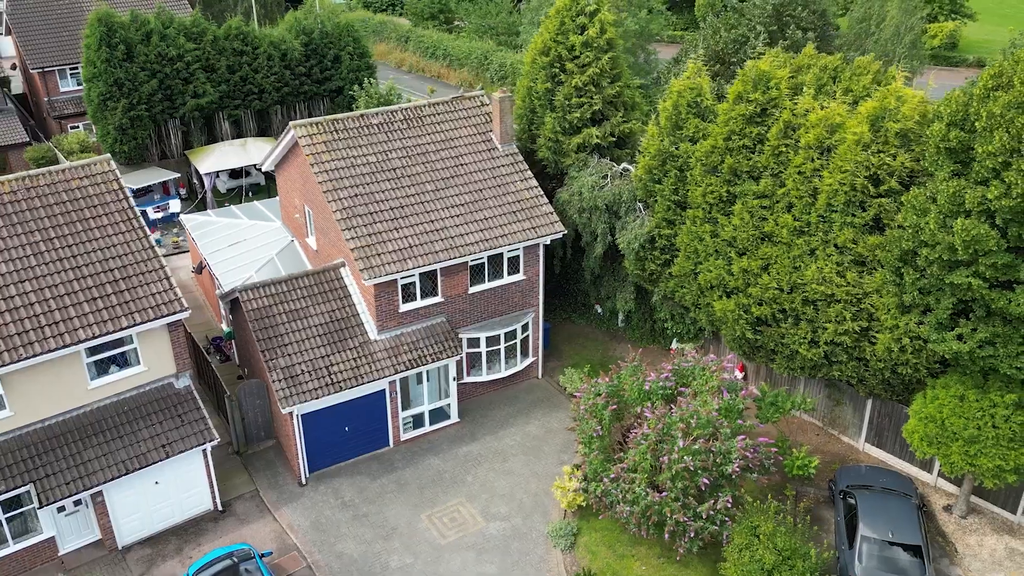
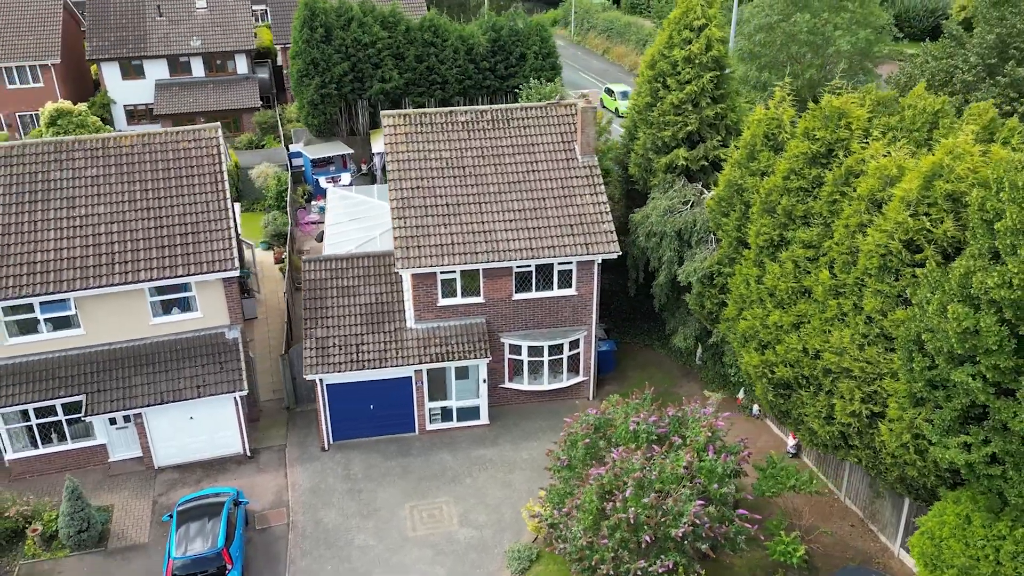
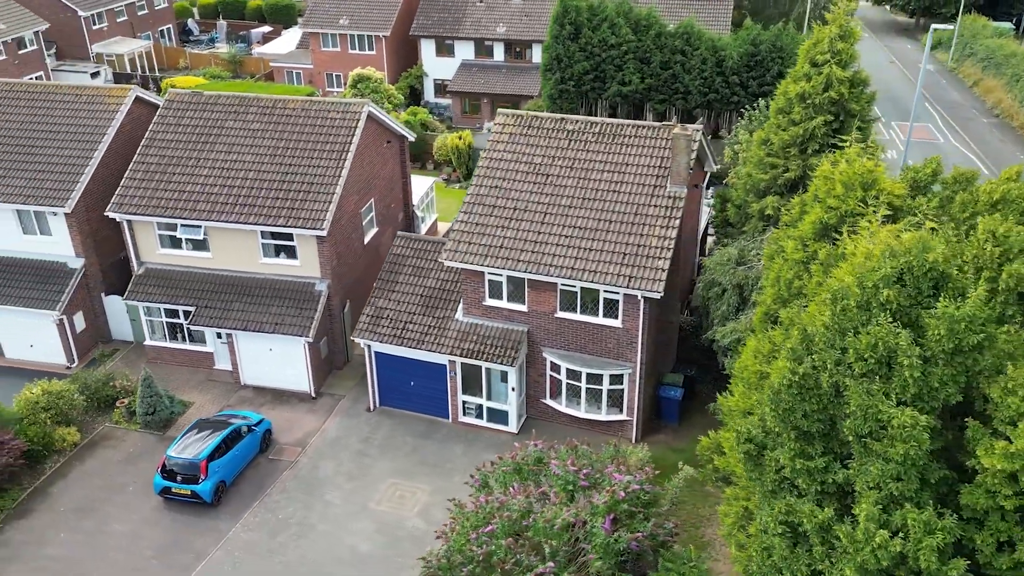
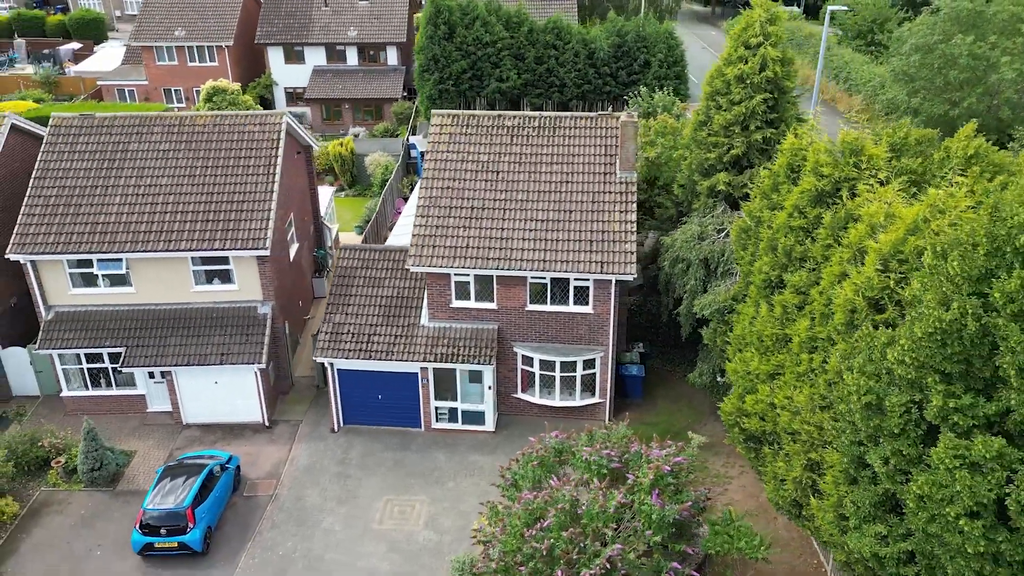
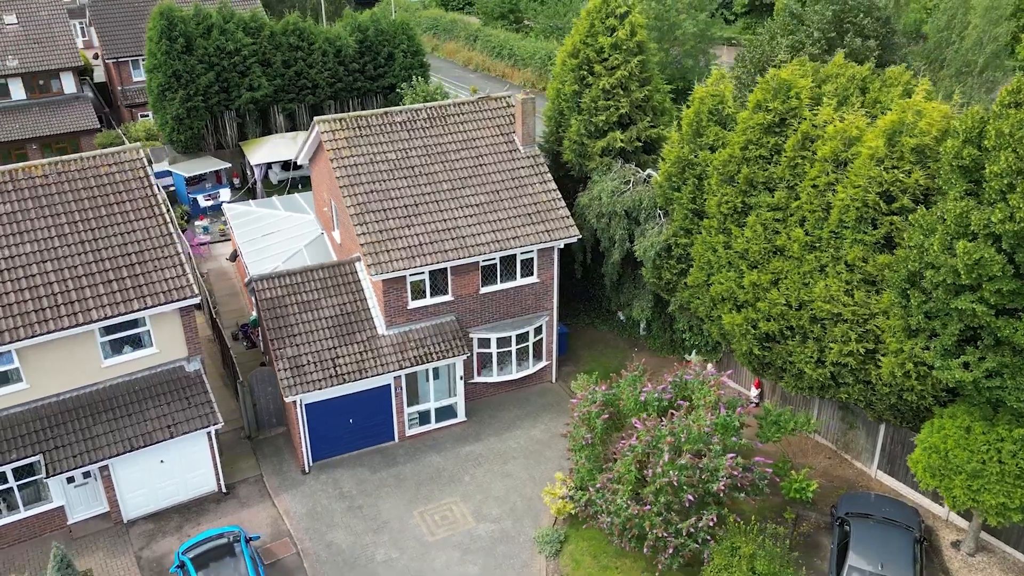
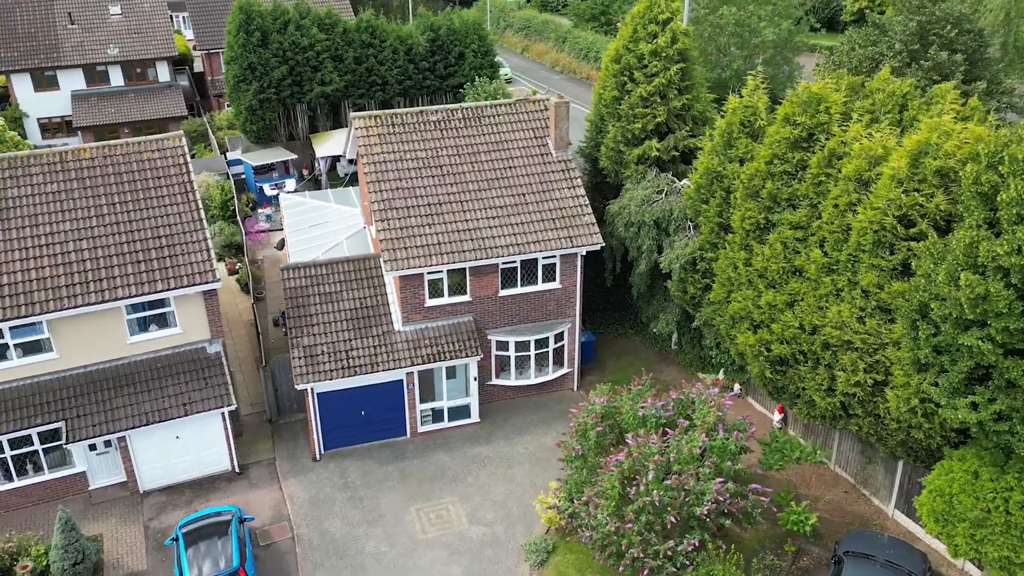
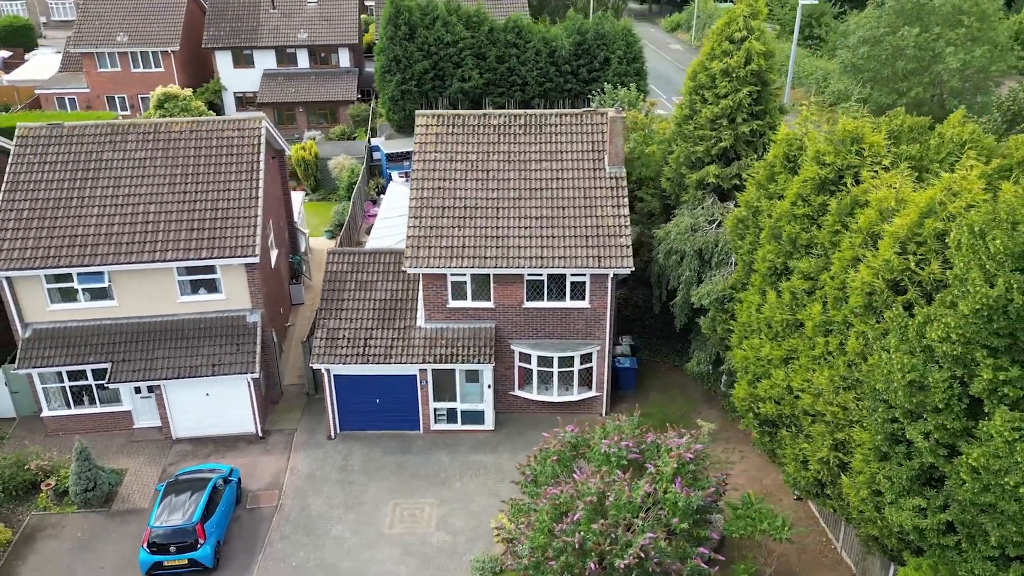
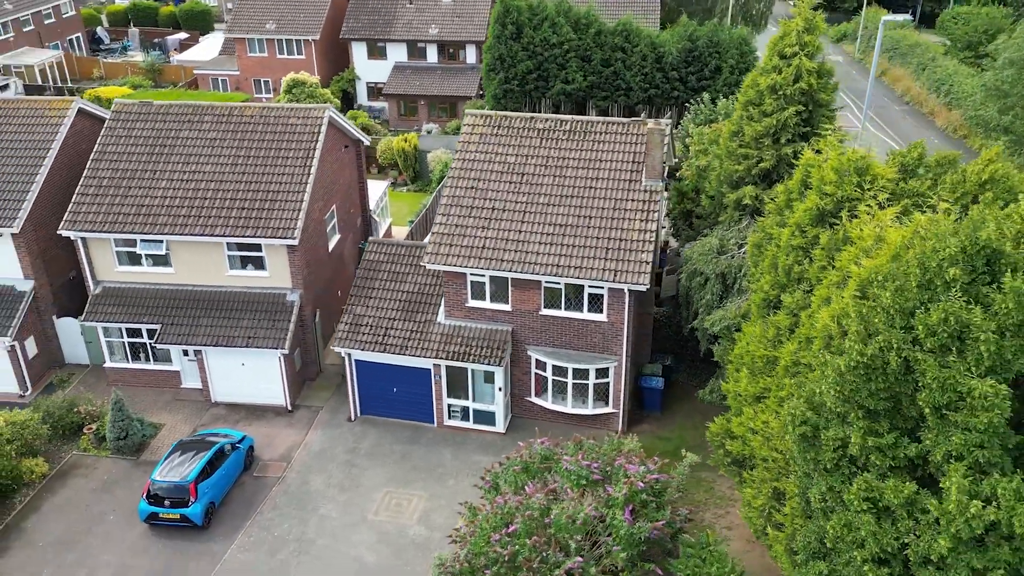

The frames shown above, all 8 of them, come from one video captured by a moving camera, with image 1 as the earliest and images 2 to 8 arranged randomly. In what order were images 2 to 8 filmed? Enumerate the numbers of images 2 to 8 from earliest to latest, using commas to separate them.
5, 6, 2, 7, 4, 8, 3
